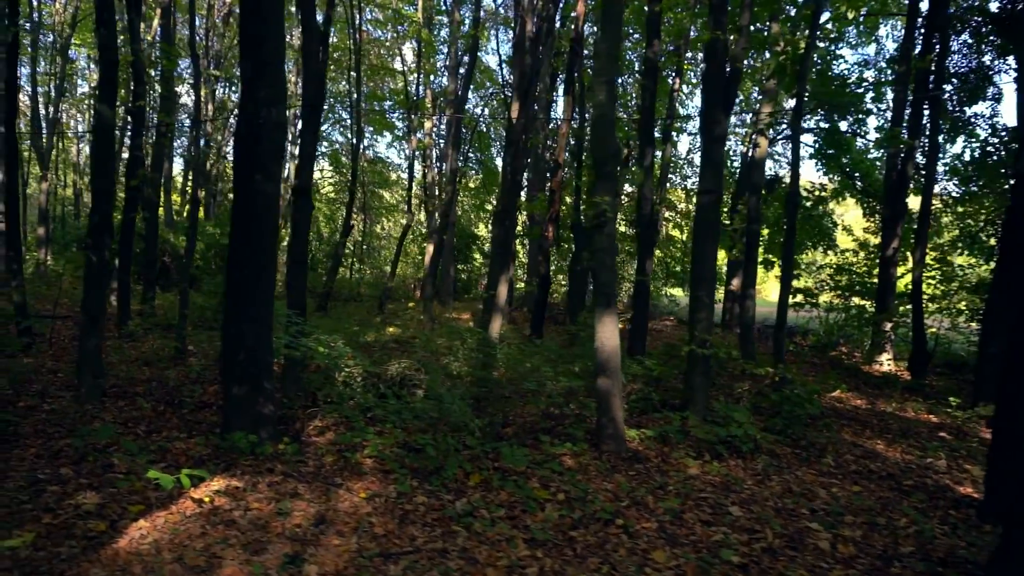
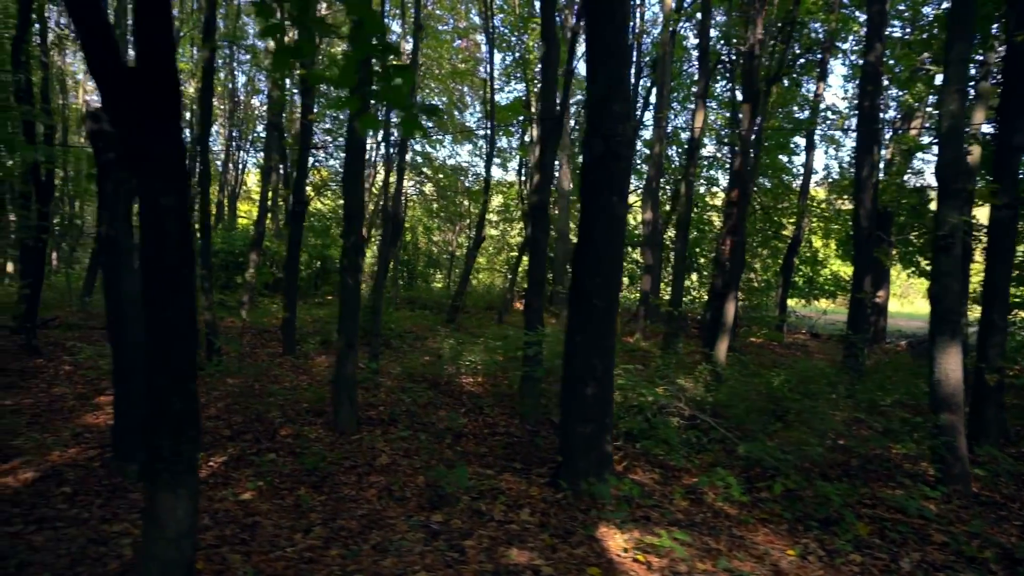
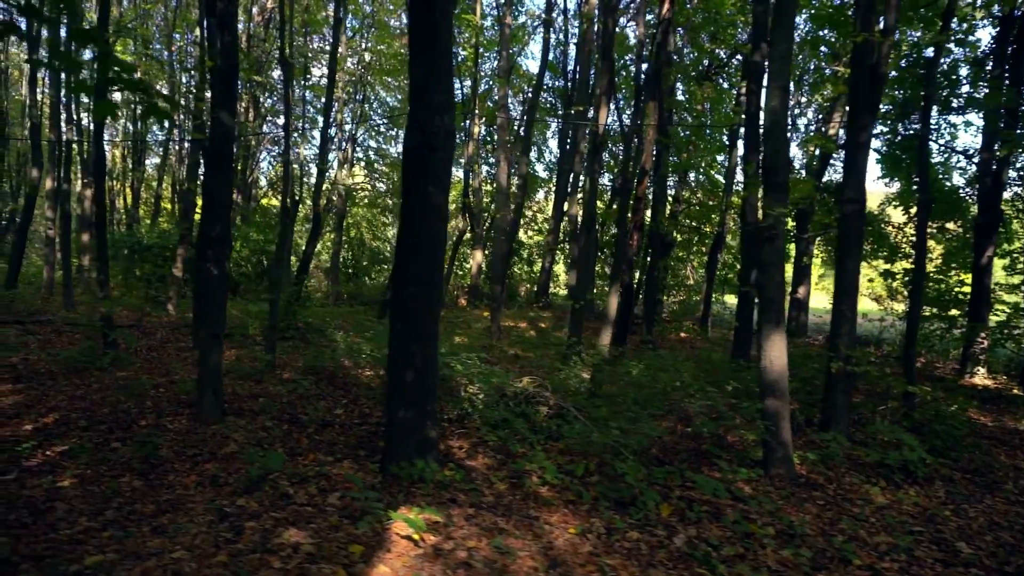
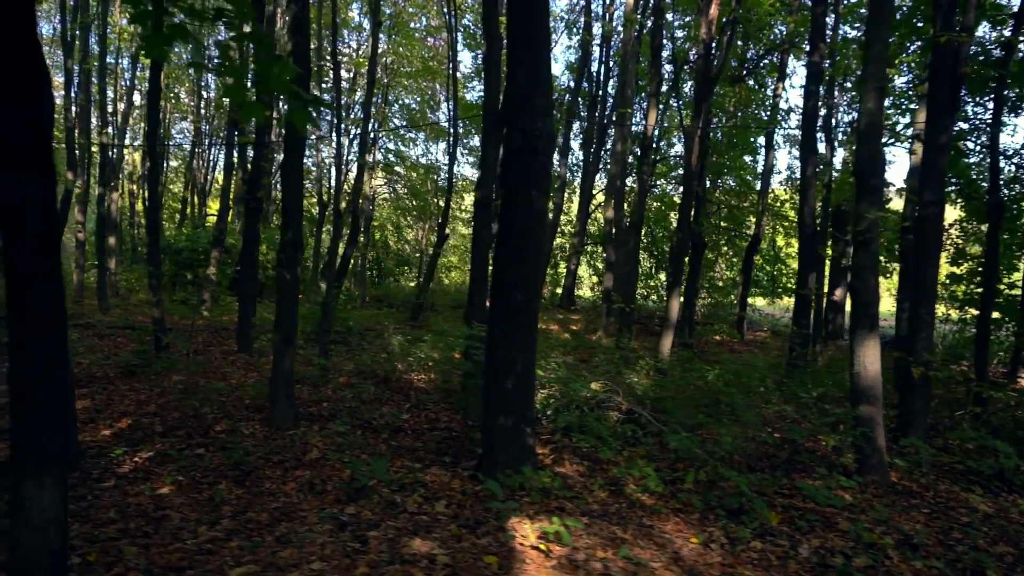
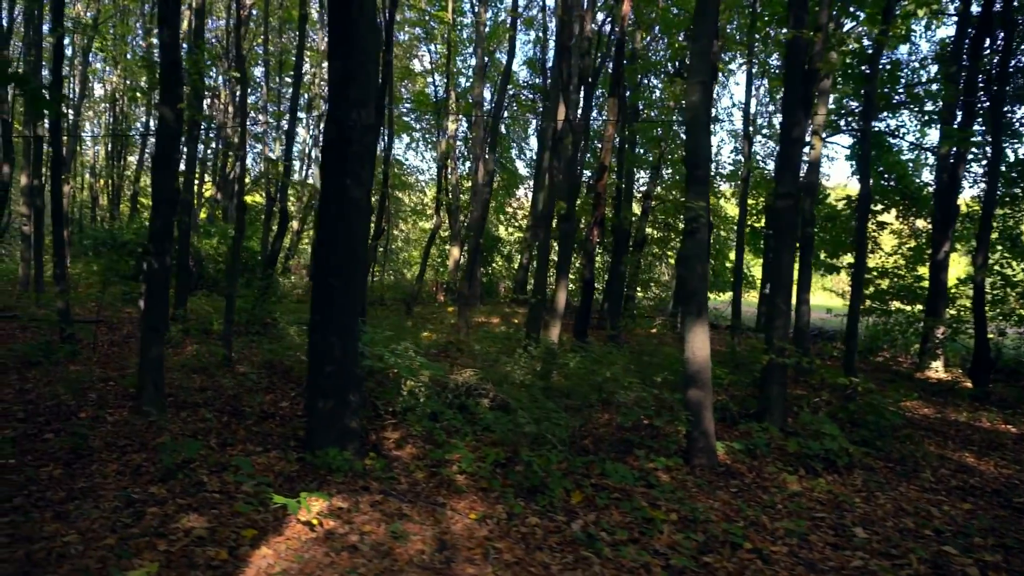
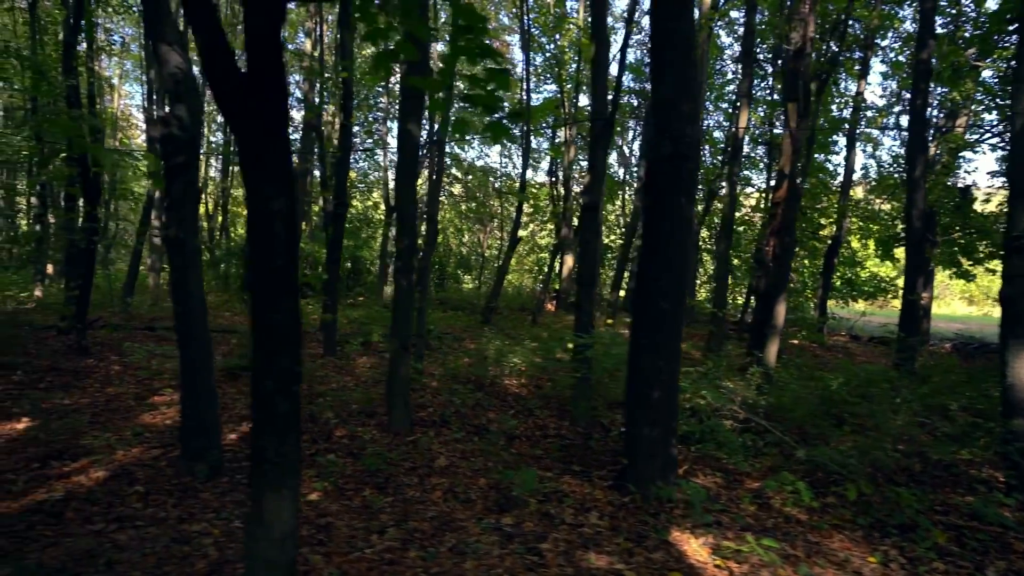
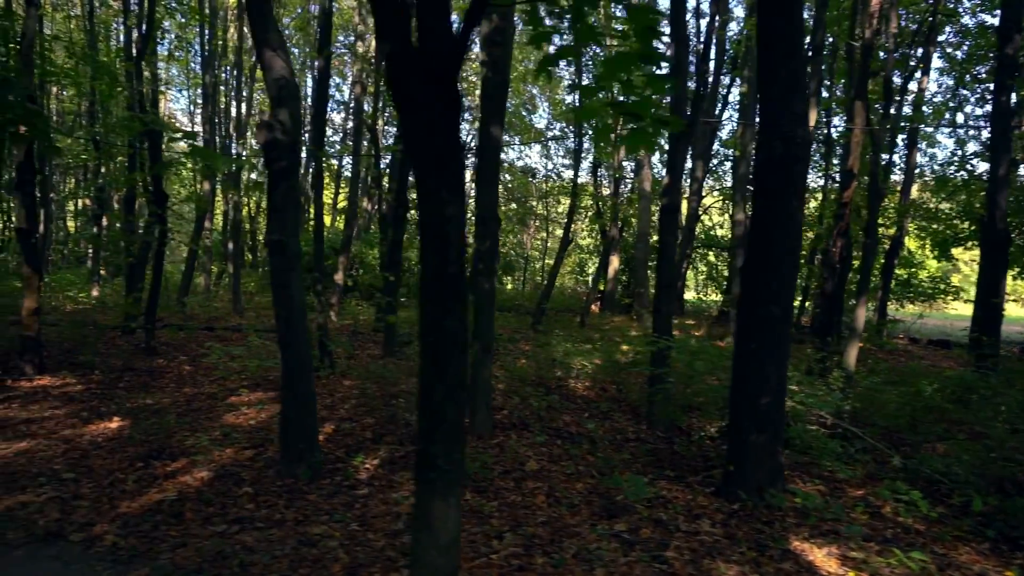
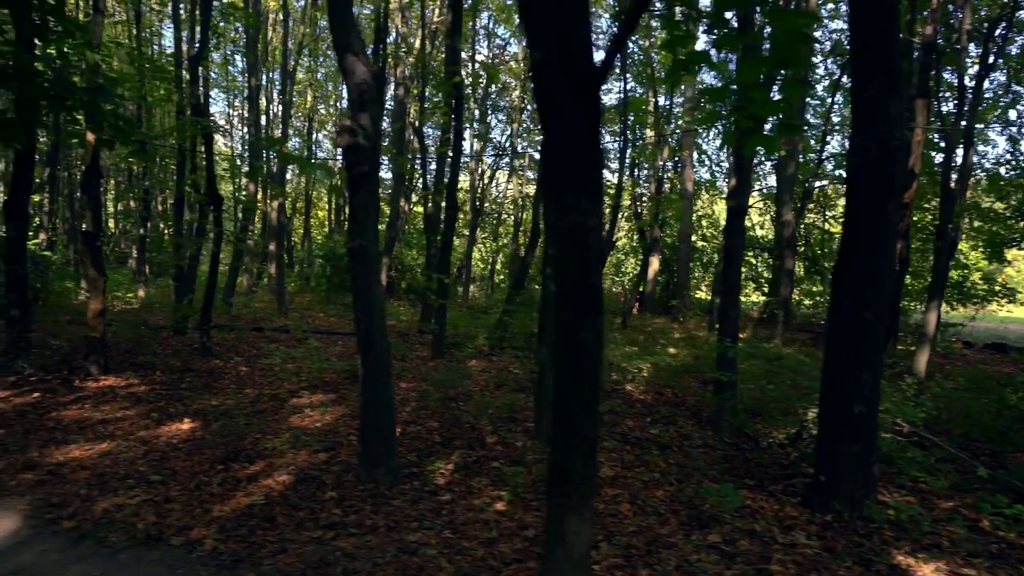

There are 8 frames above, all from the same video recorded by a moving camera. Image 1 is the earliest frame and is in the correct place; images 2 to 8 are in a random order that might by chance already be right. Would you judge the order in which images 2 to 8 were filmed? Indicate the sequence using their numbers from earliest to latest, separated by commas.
5, 3, 4, 2, 6, 7, 8
